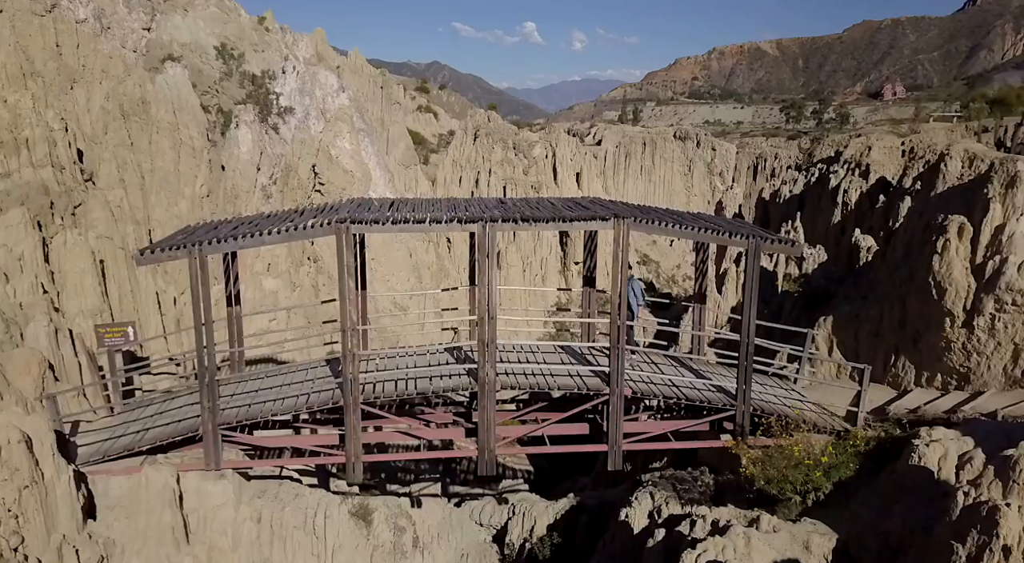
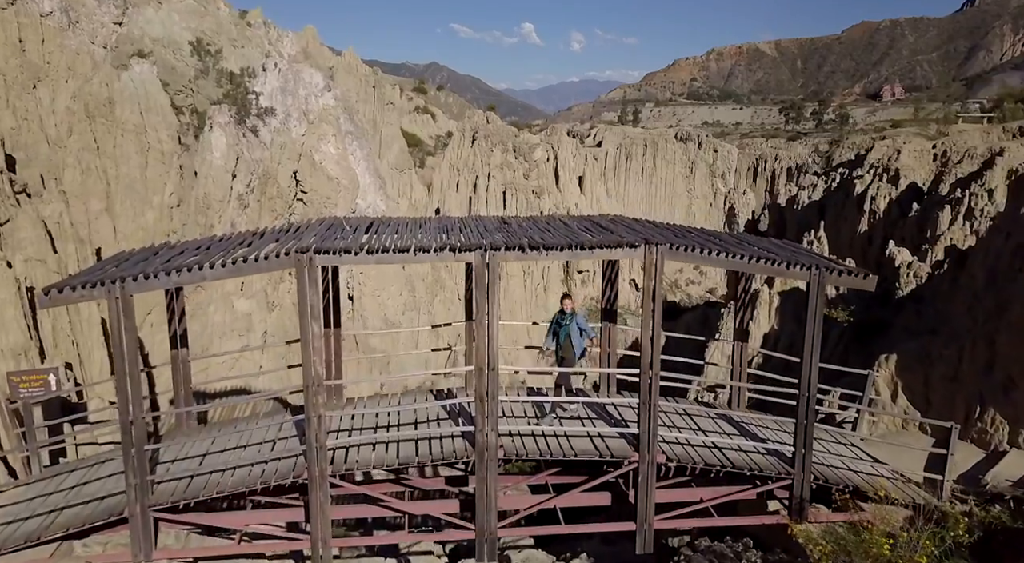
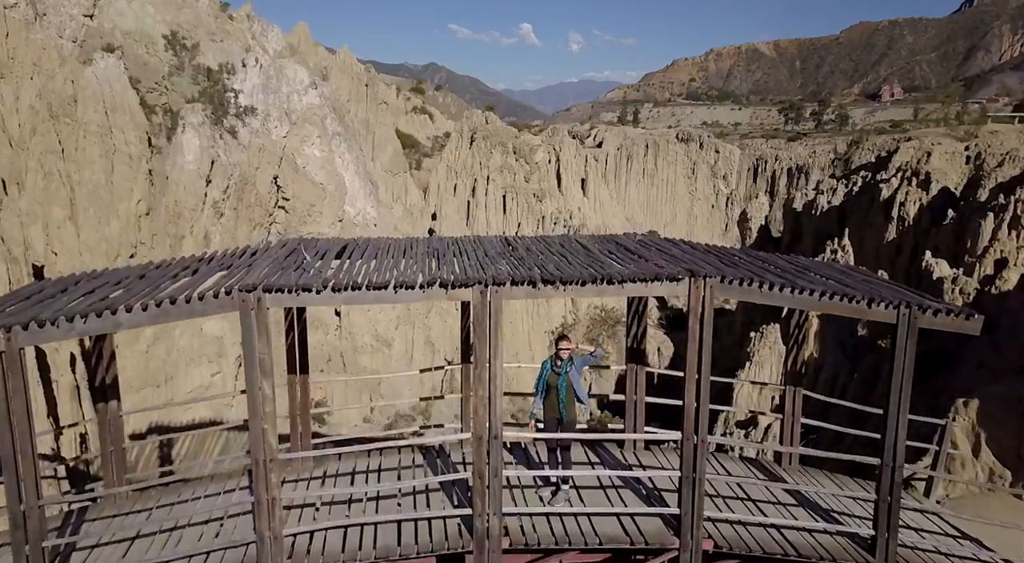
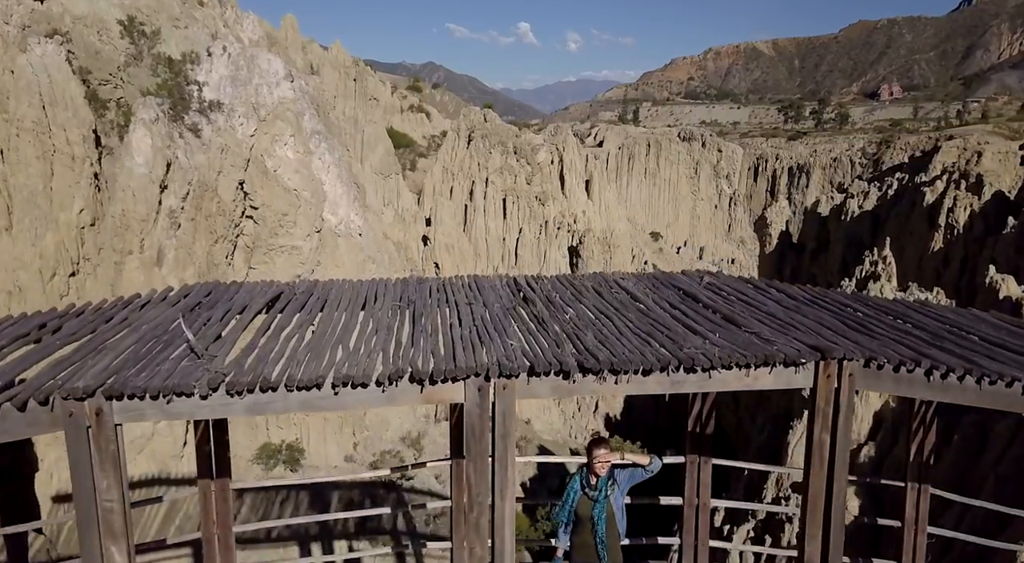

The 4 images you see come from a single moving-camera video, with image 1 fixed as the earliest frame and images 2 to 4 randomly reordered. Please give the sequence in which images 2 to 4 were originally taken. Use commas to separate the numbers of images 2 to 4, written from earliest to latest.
2, 3, 4
